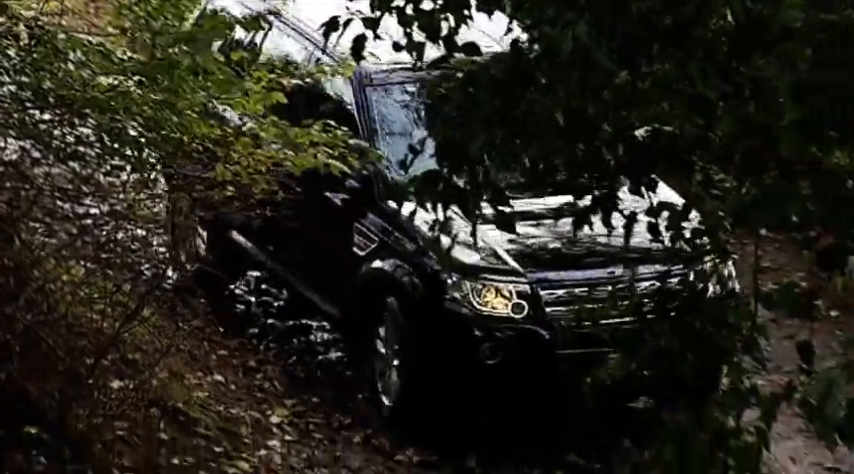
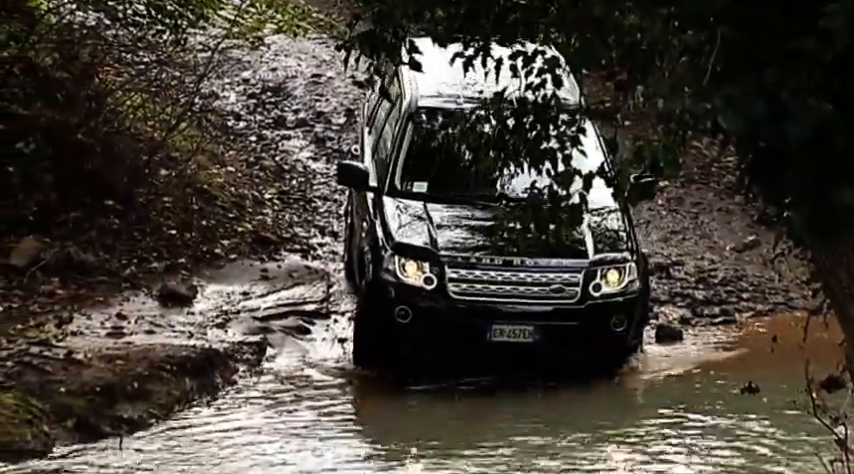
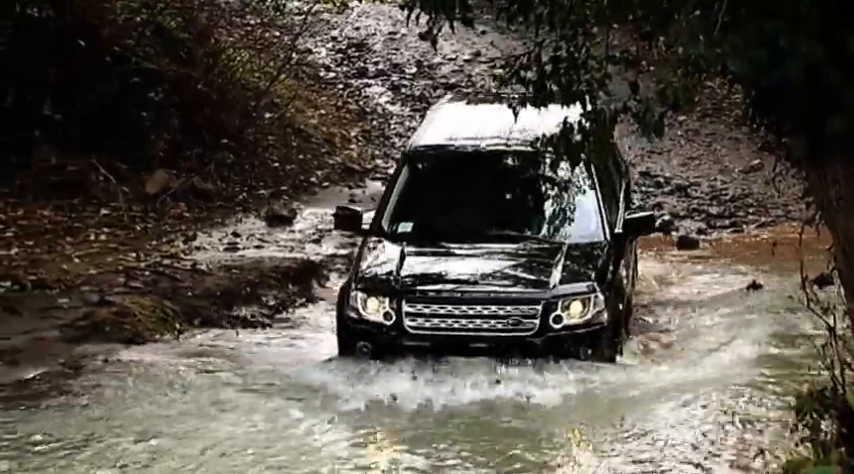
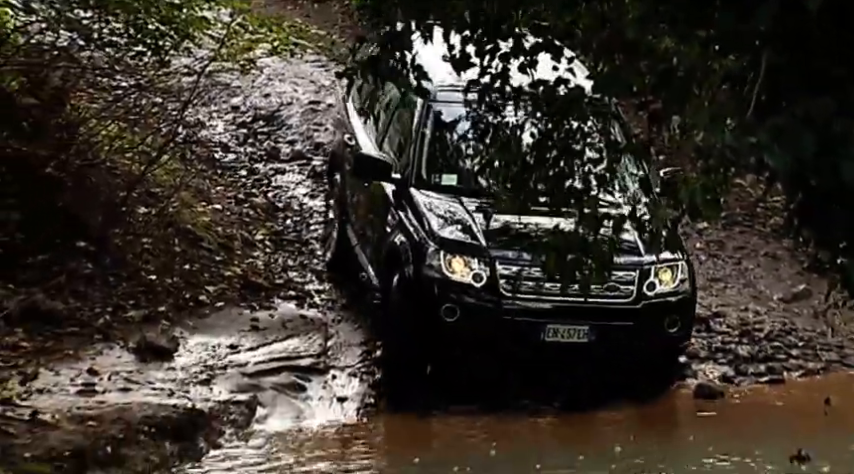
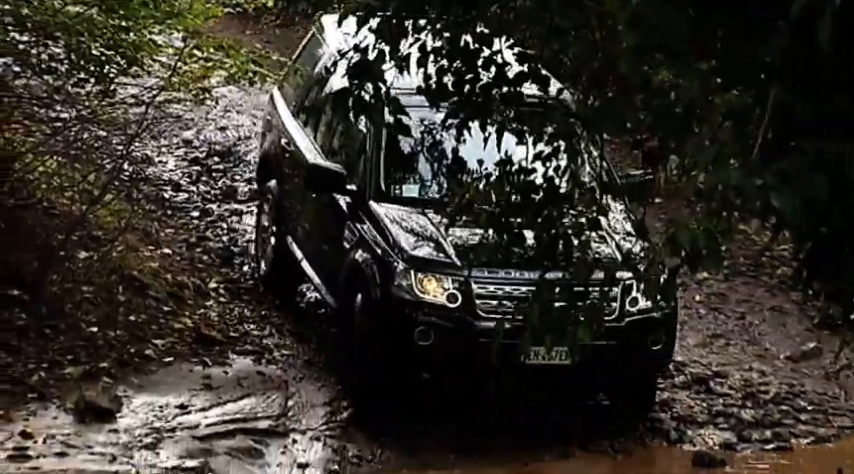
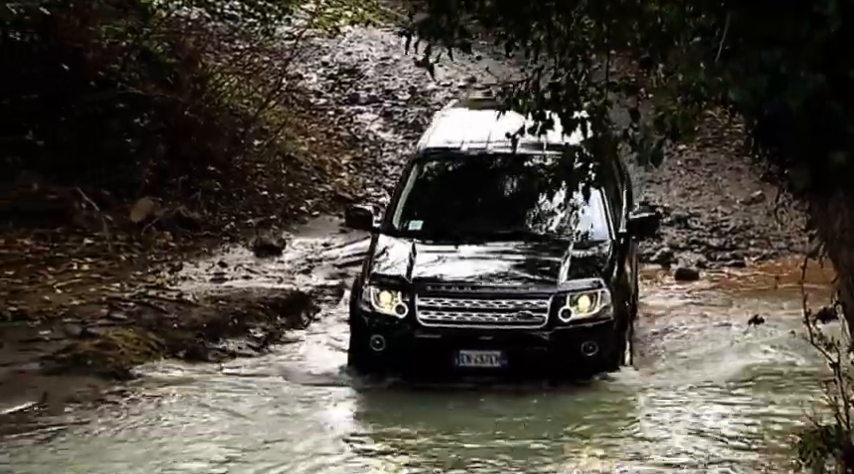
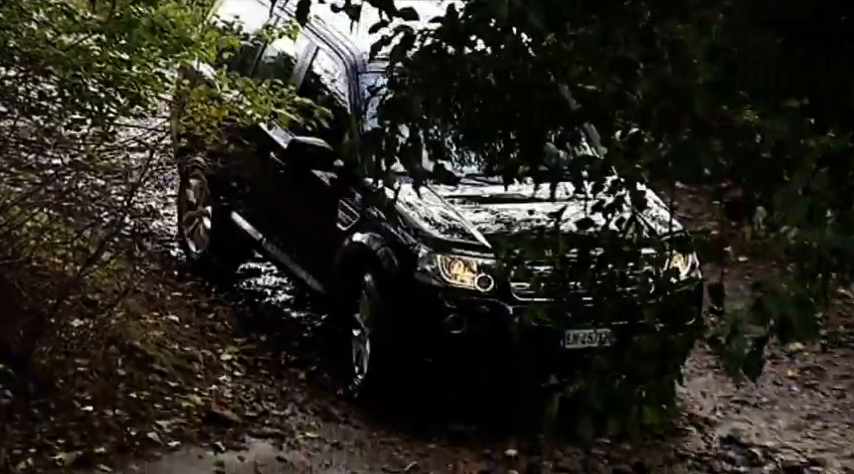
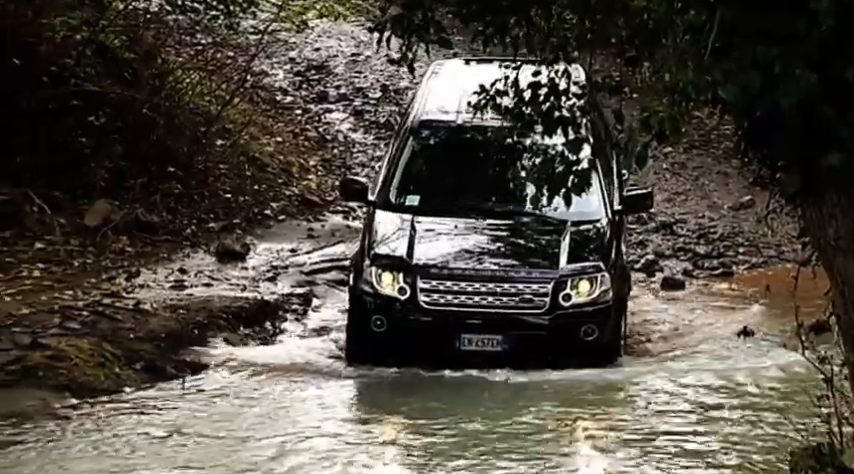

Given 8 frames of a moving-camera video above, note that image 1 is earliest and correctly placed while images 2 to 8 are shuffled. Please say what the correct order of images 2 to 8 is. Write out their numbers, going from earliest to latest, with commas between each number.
7, 5, 4, 2, 8, 6, 3
